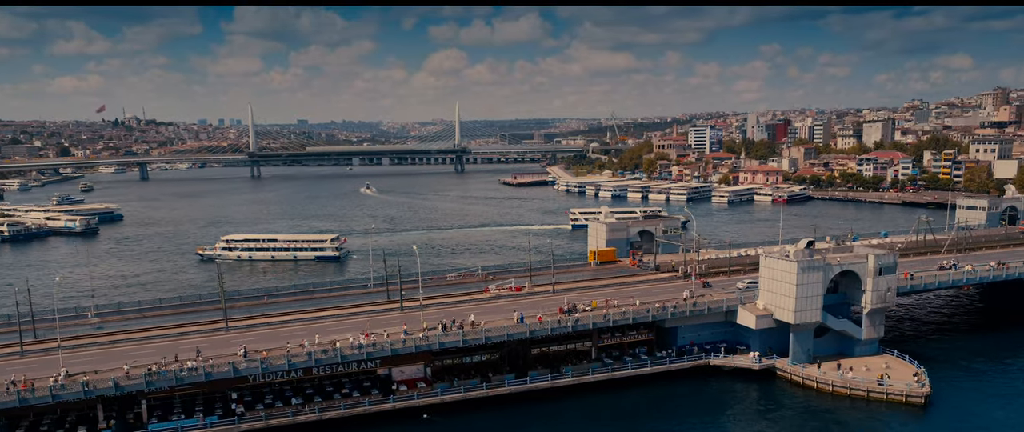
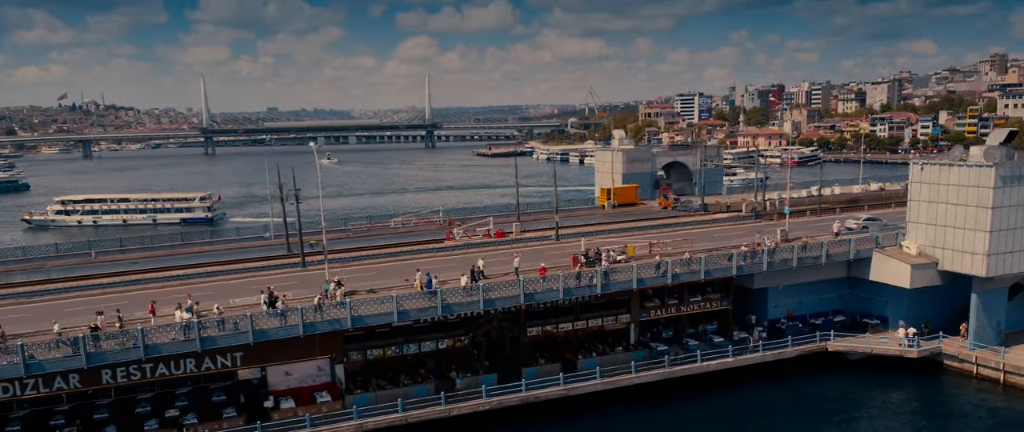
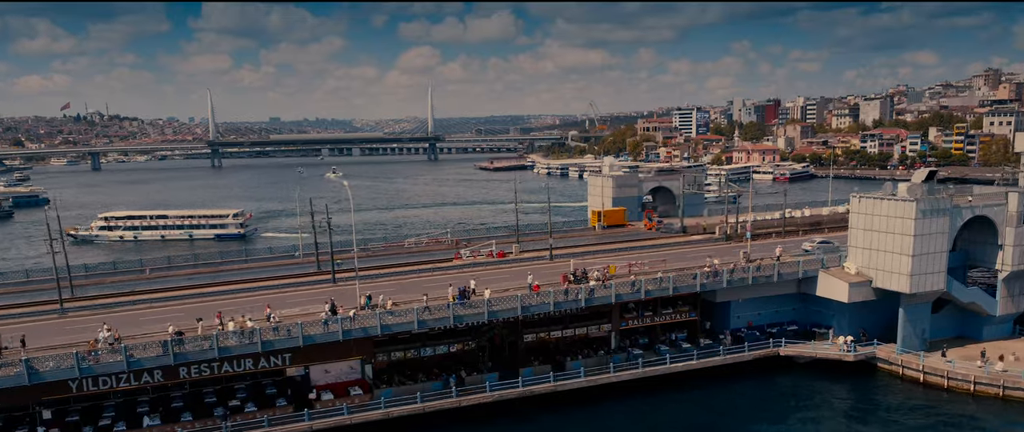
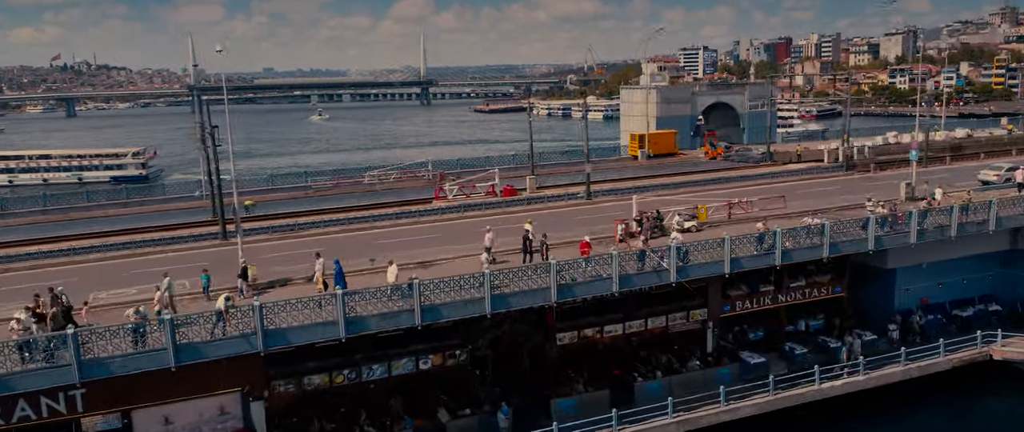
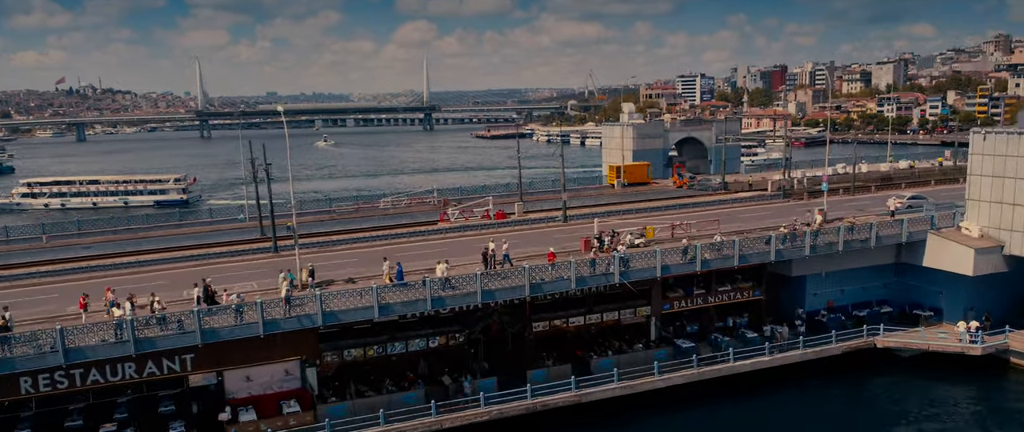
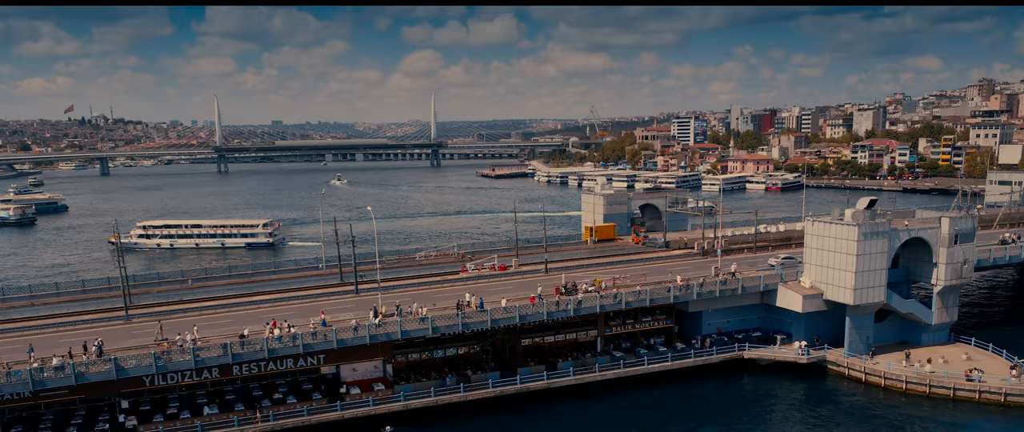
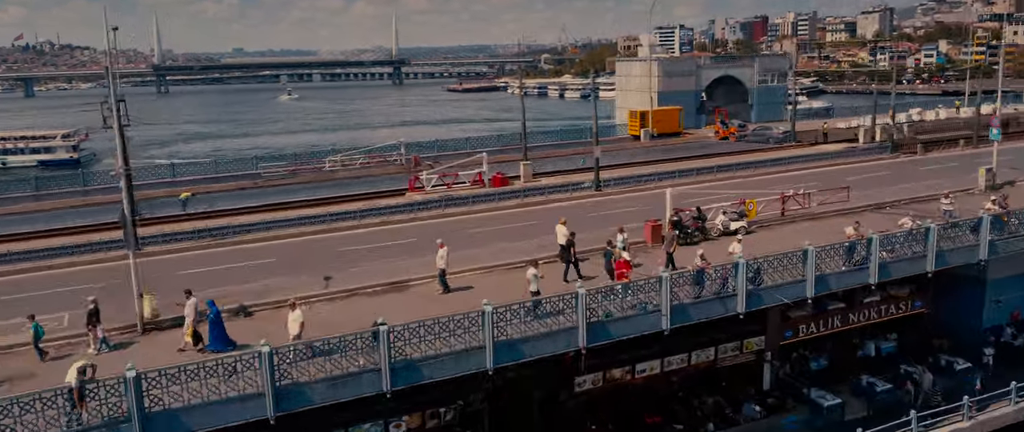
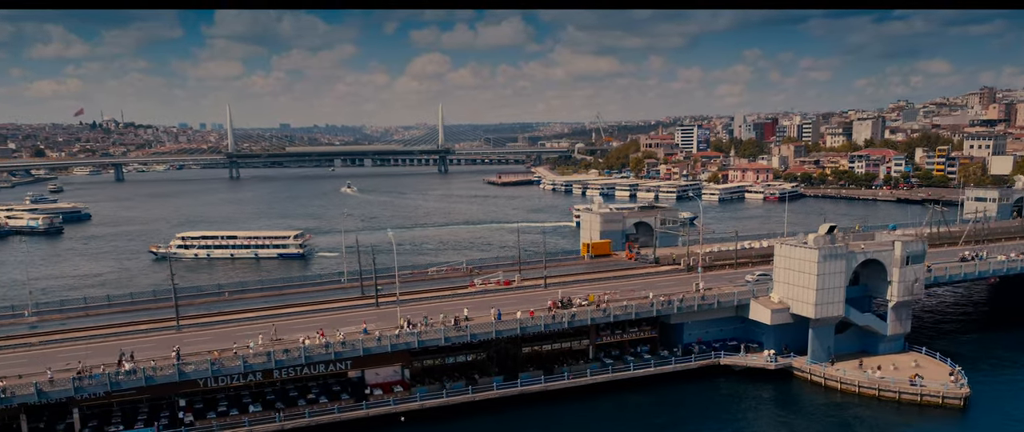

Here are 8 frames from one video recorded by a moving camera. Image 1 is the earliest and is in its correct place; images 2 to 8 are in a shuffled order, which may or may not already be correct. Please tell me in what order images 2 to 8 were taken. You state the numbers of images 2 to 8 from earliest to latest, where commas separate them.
8, 6, 3, 2, 5, 4, 7
